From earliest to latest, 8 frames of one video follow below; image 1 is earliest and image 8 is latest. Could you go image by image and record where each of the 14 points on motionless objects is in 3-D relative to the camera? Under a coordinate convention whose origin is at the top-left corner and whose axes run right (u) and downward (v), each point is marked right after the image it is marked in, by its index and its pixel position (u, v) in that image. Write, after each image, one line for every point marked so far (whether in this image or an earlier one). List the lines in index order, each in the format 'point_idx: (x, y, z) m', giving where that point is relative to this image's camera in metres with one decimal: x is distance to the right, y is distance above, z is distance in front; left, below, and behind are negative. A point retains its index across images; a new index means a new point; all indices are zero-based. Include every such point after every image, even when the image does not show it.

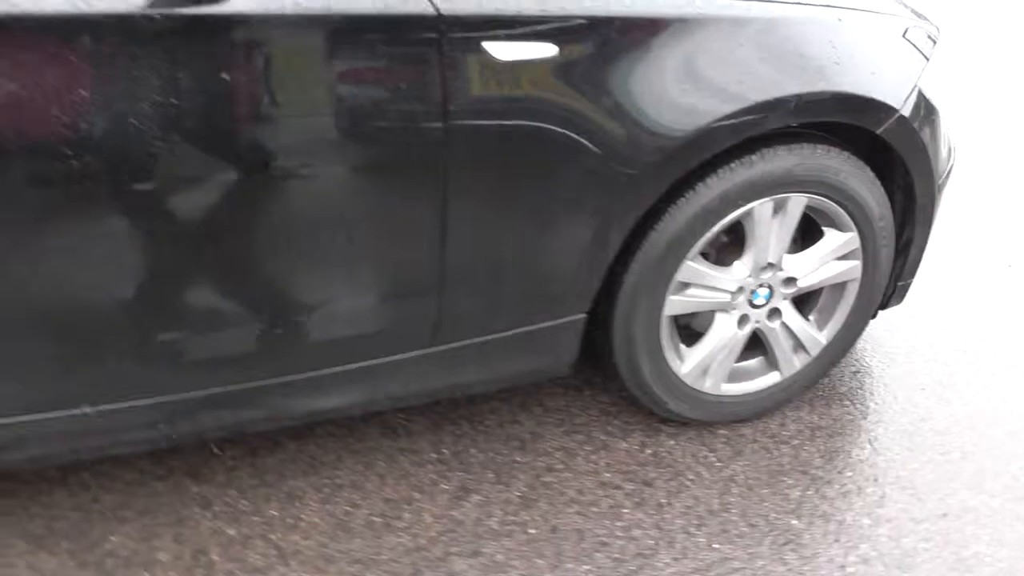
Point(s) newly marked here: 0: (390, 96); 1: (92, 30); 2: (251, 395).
0: (-0.2, +0.3, +1.7) m
1: (-0.7, +0.4, +1.5) m
2: (-0.6, -0.2, +2.0) m
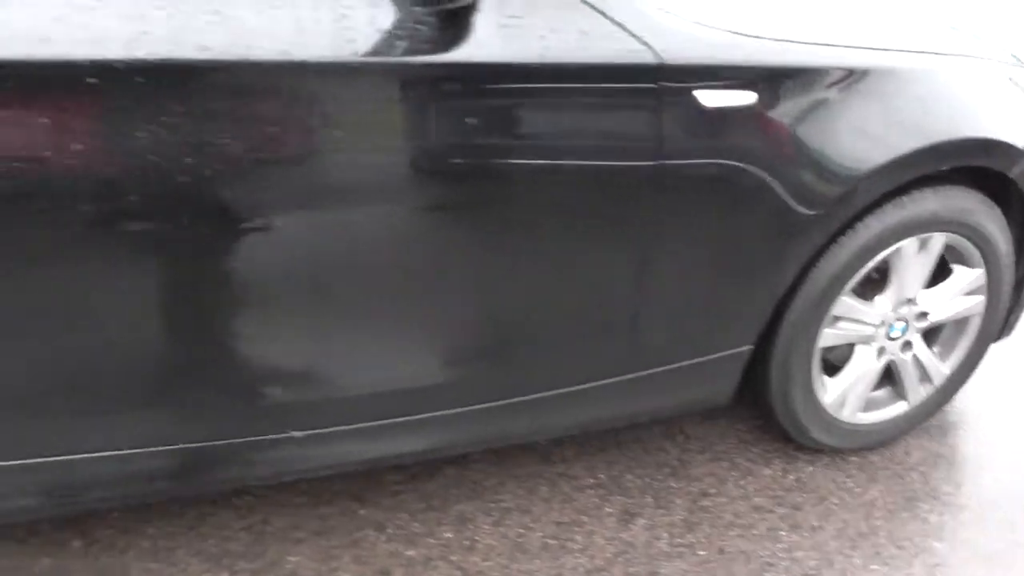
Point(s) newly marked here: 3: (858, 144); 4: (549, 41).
0: (+0.2, +0.3, +1.8) m
1: (-0.3, +0.3, +1.5) m
2: (-0.2, -0.3, +2.0) m
3: (+0.7, +0.3, +2.0) m
4: (+0.1, +0.4, +1.7) m
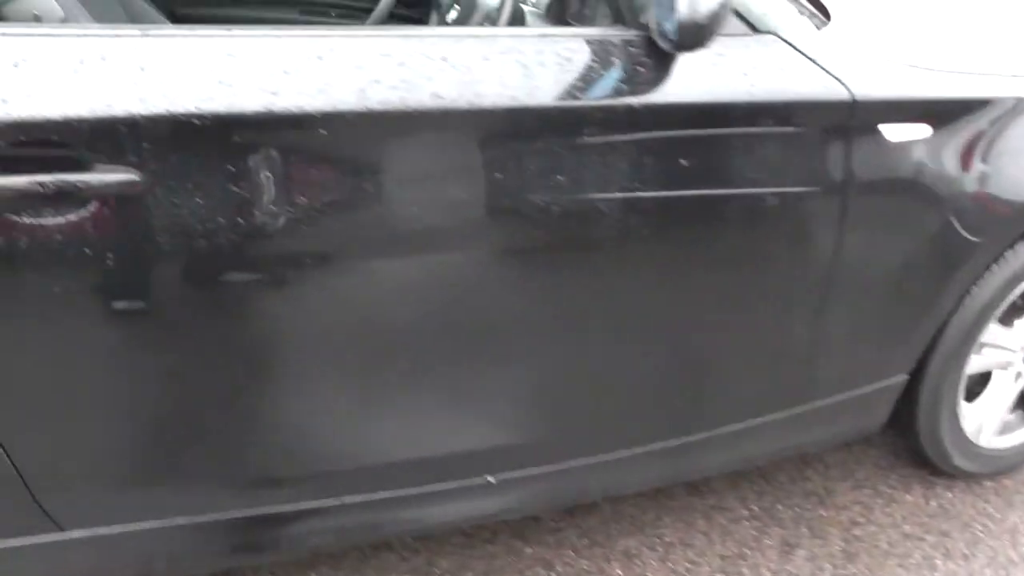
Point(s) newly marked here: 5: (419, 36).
0: (+0.5, +0.2, +1.8) m
1: (+0.1, +0.3, +1.5) m
2: (+0.2, -0.4, +2.0) m
3: (+1.1, +0.2, +2.0) m
4: (+0.4, +0.4, +1.7) m
5: (-0.1, +0.4, +1.5) m
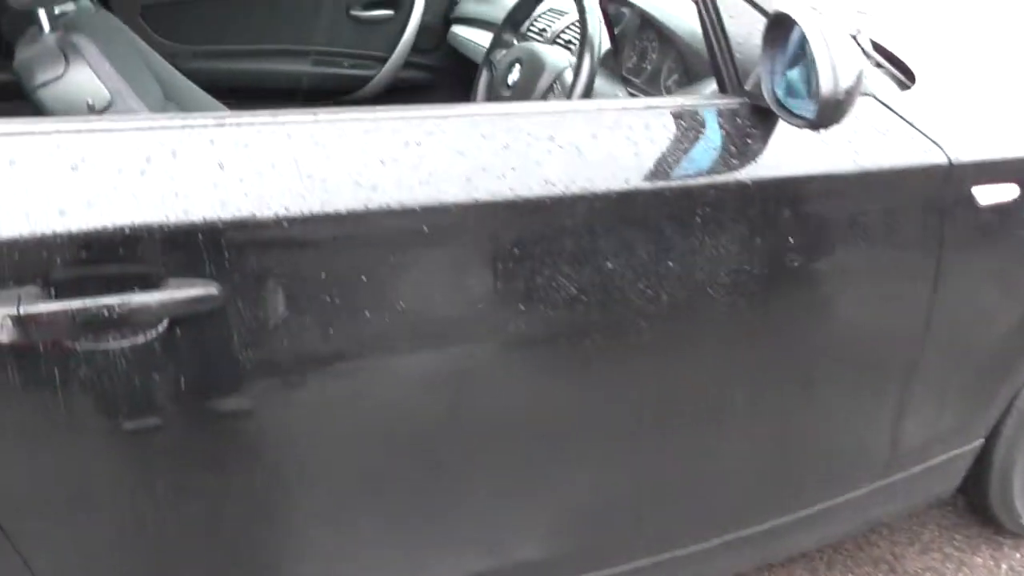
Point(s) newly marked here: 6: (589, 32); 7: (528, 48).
0: (+0.7, +0.1, +1.7) m
1: (+0.3, +0.1, +1.4) m
2: (+0.3, -0.5, +1.8) m
3: (+1.2, +0.1, +1.9) m
4: (+0.6, +0.2, +1.6) m
5: (0.0, +0.2, +1.3) m
6: (+0.1, +0.4, +1.7) m
7: (0.0, +0.5, +1.8) m
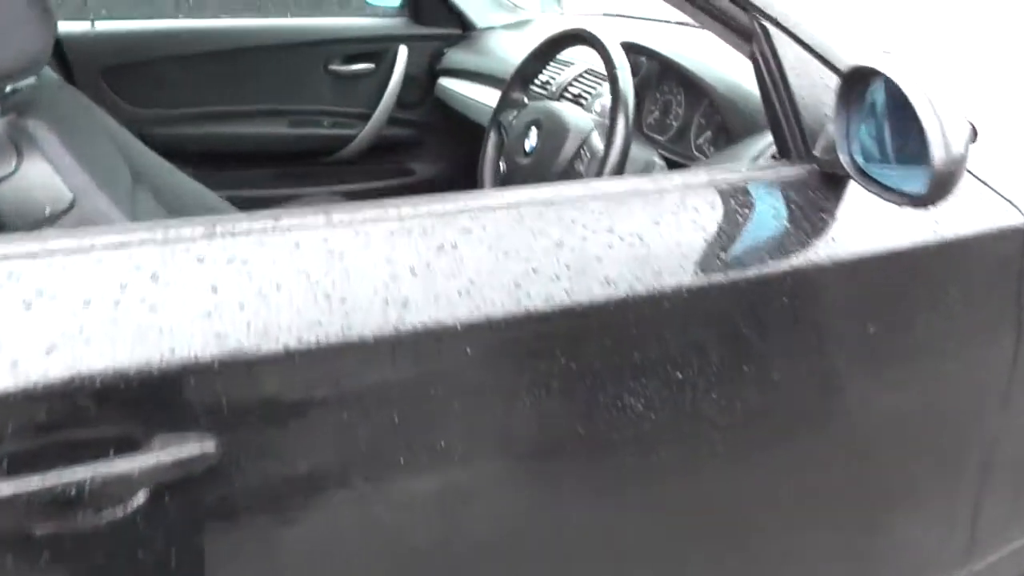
0: (+0.7, 0.0, +1.5) m
1: (+0.3, 0.0, +1.2) m
2: (+0.4, -0.7, +1.6) m
3: (+1.2, 0.0, +1.7) m
4: (+0.6, +0.1, +1.4) m
5: (+0.1, +0.1, +1.1) m
6: (+0.2, +0.3, +1.5) m
7: (+0.1, +0.3, +1.6) m
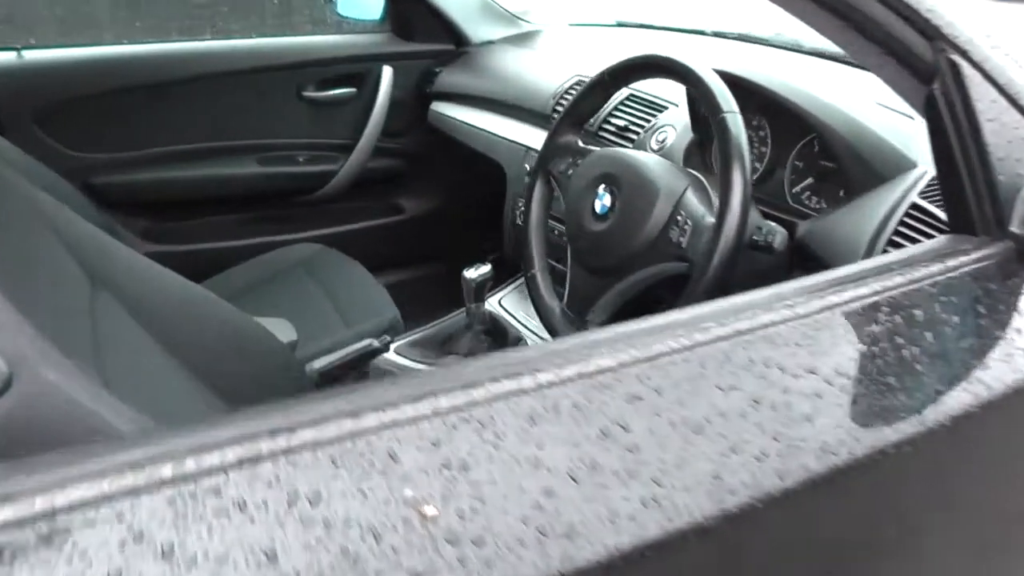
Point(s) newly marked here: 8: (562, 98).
0: (+0.8, -0.1, +1.2) m
1: (+0.4, -0.1, +0.9) m
2: (+0.5, -0.8, +1.3) m
3: (+1.3, -0.1, +1.5) m
4: (+0.7, 0.0, +1.1) m
5: (+0.2, 0.0, +0.8) m
6: (+0.3, +0.2, +1.1) m
7: (+0.1, +0.2, +1.3) m
8: (+0.1, +0.4, +1.9) m
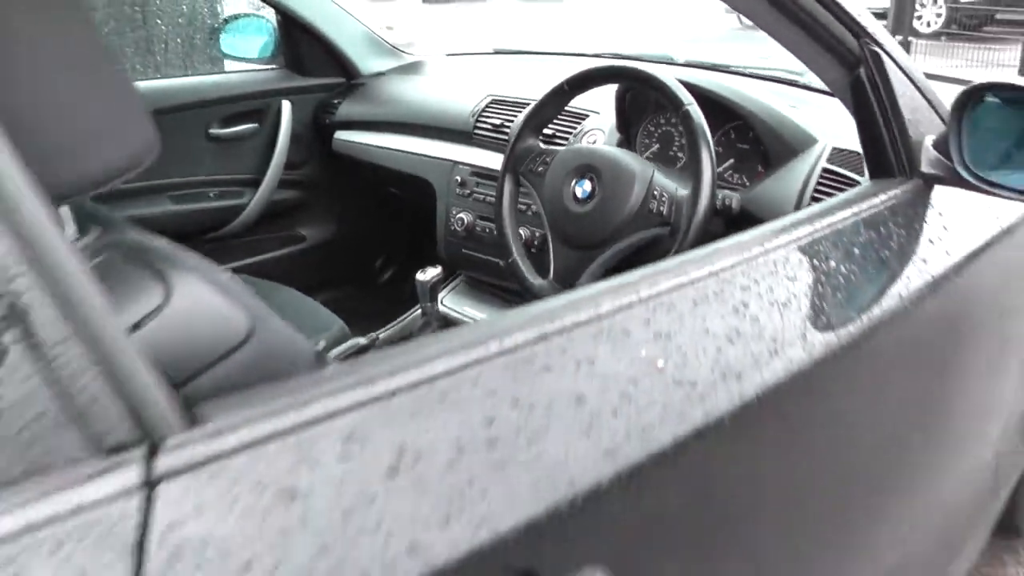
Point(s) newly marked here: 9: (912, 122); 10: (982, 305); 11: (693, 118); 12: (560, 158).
0: (+0.8, 0.0, +1.6) m
1: (+0.5, 0.0, +1.2) m
2: (+0.6, -0.7, +1.6) m
3: (+1.3, +0.1, +2.0) m
4: (+0.7, +0.1, +1.5) m
5: (+0.3, 0.0, +1.0) m
6: (+0.3, +0.2, +1.4) m
7: (+0.1, +0.2, +1.5) m
8: (-0.1, +0.4, +2.1) m
9: (+0.5, +0.2, +1.3) m
10: (+0.7, 0.0, +1.4) m
11: (+0.3, +0.3, +1.4) m
12: (+0.1, +0.2, +1.6) m
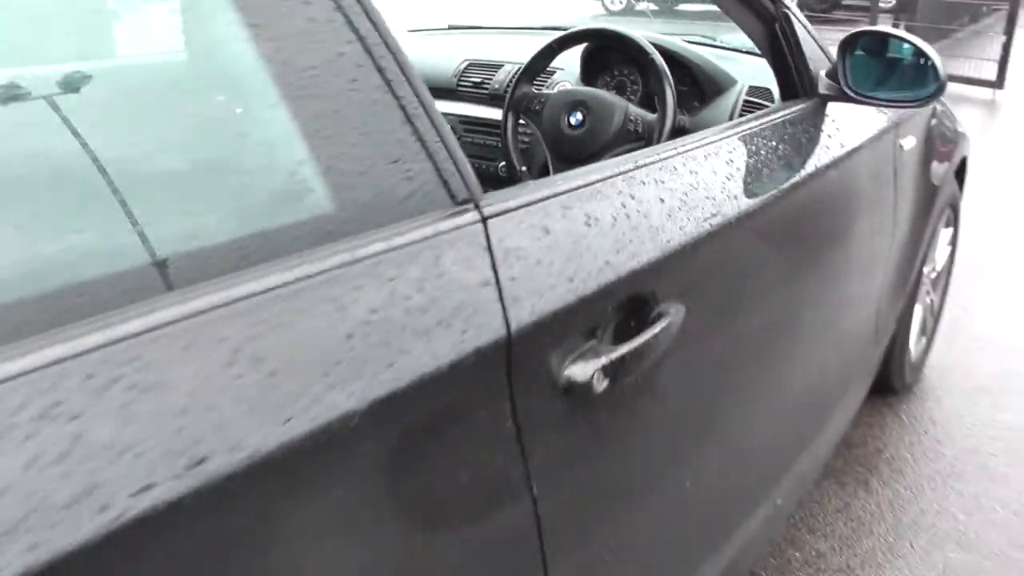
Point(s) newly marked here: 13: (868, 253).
0: (+0.9, +0.2, +2.2) m
1: (+0.6, +0.2, +1.7) m
2: (+0.7, -0.4, +2.2) m
3: (+1.2, +0.4, +2.6) m
4: (+0.8, +0.4, +2.1) m
5: (+0.4, +0.3, +1.6) m
6: (+0.3, +0.5, +1.9) m
7: (+0.1, +0.4, +2.0) m
8: (-0.1, +0.6, +2.6) m
9: (+0.6, +0.5, +1.9) m
10: (+0.7, +0.2, +2.0) m
11: (+0.3, +0.5, +2.0) m
12: (+0.1, +0.4, +2.1) m
13: (+0.8, 0.0, +2.1) m
